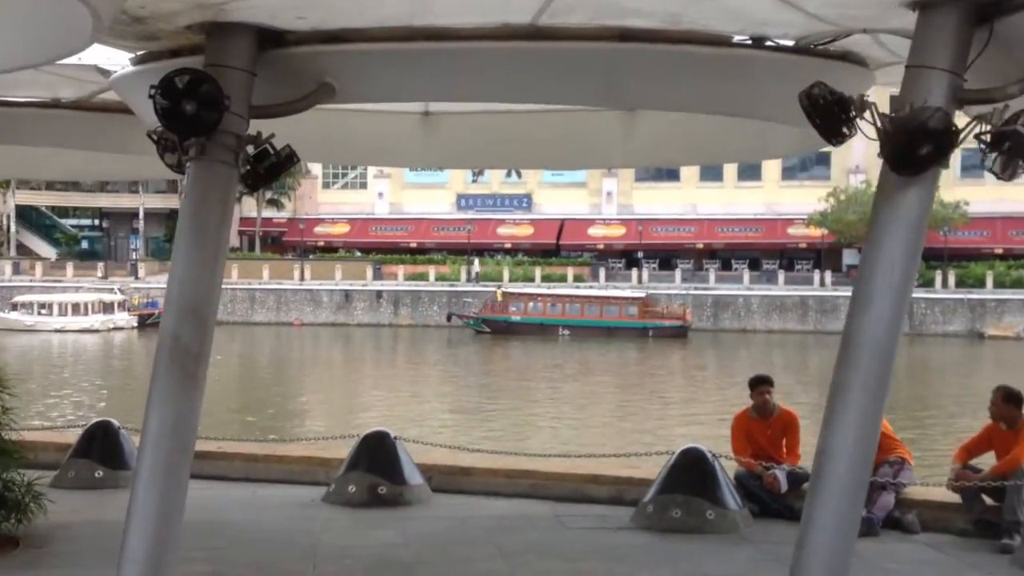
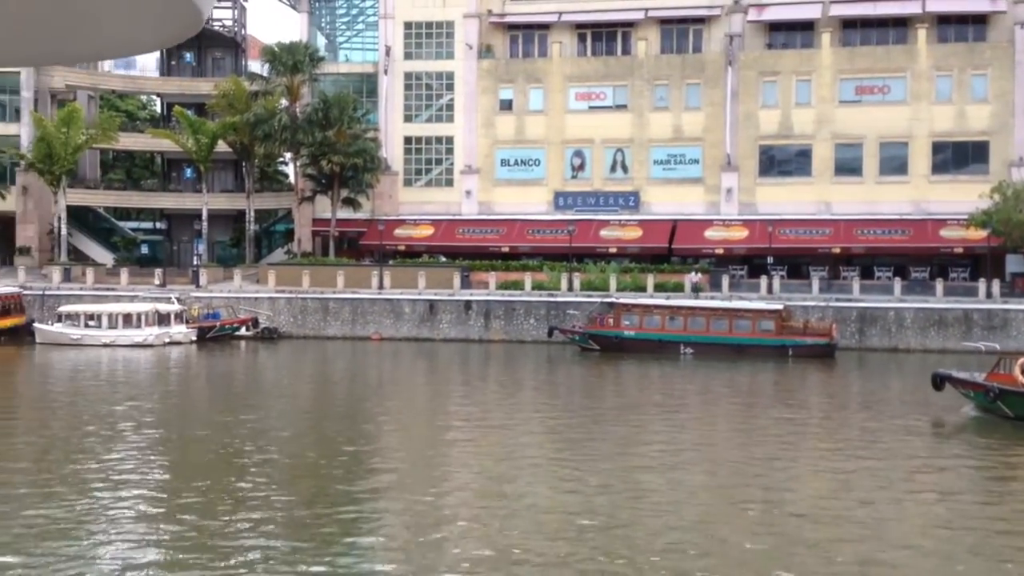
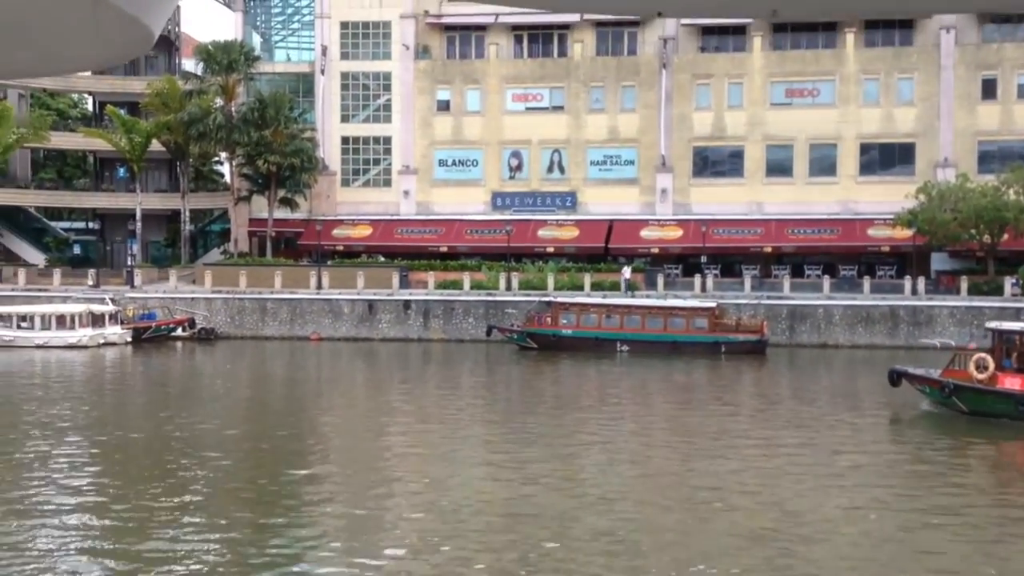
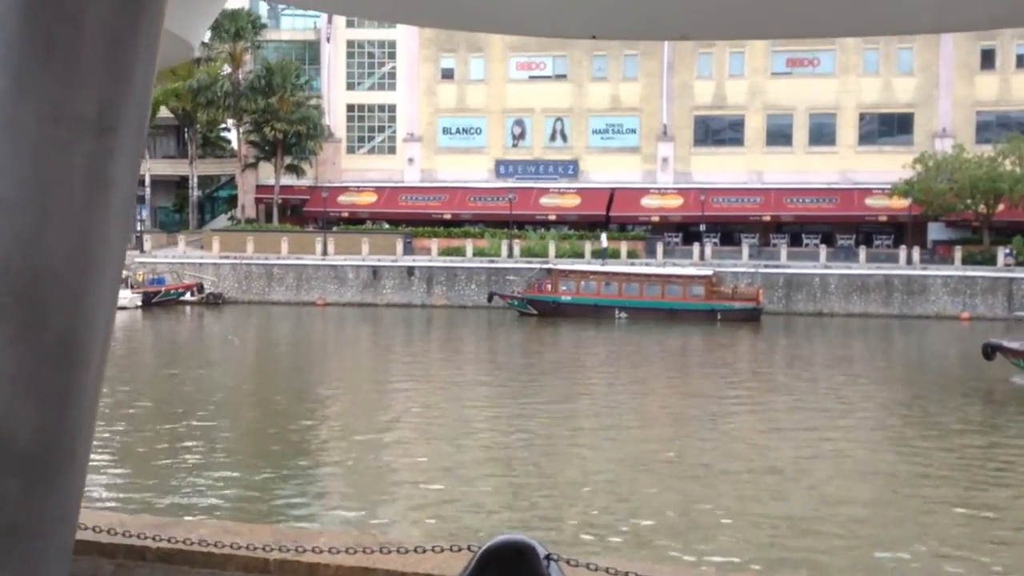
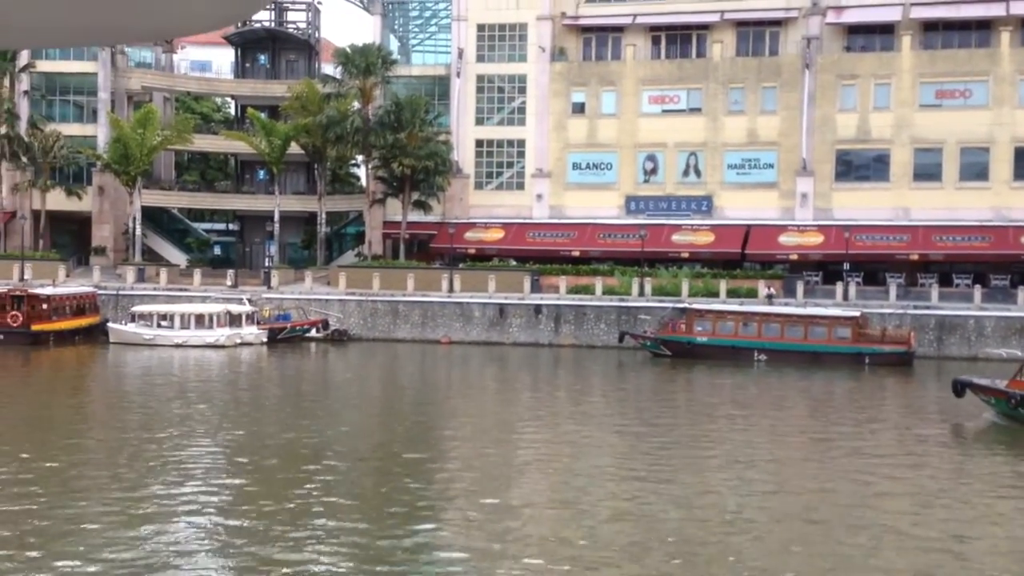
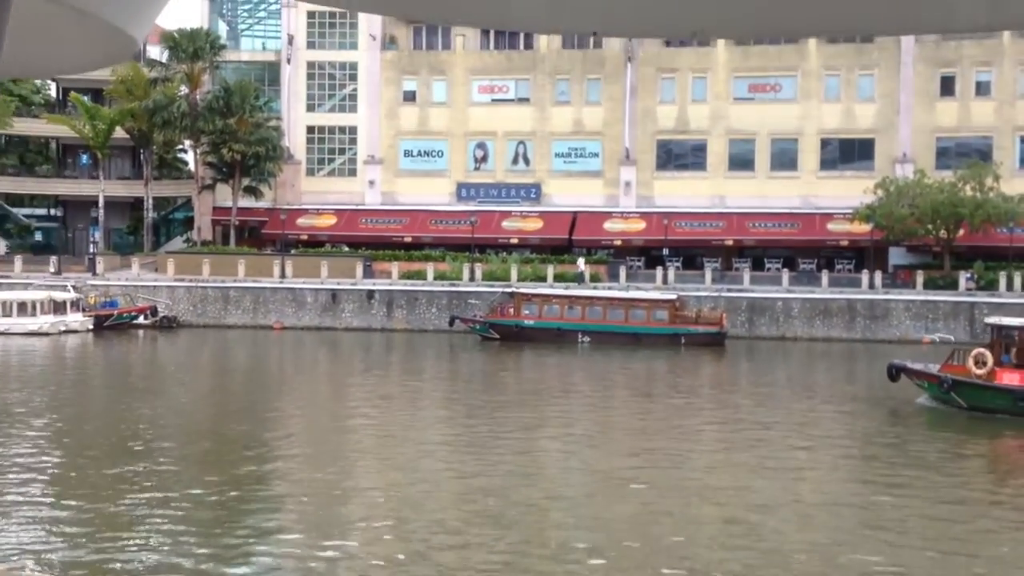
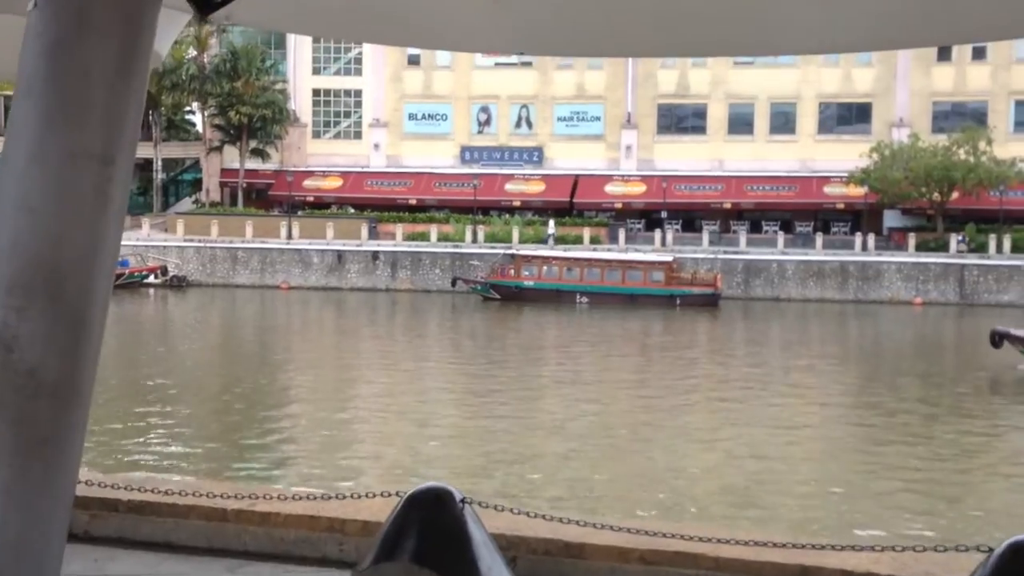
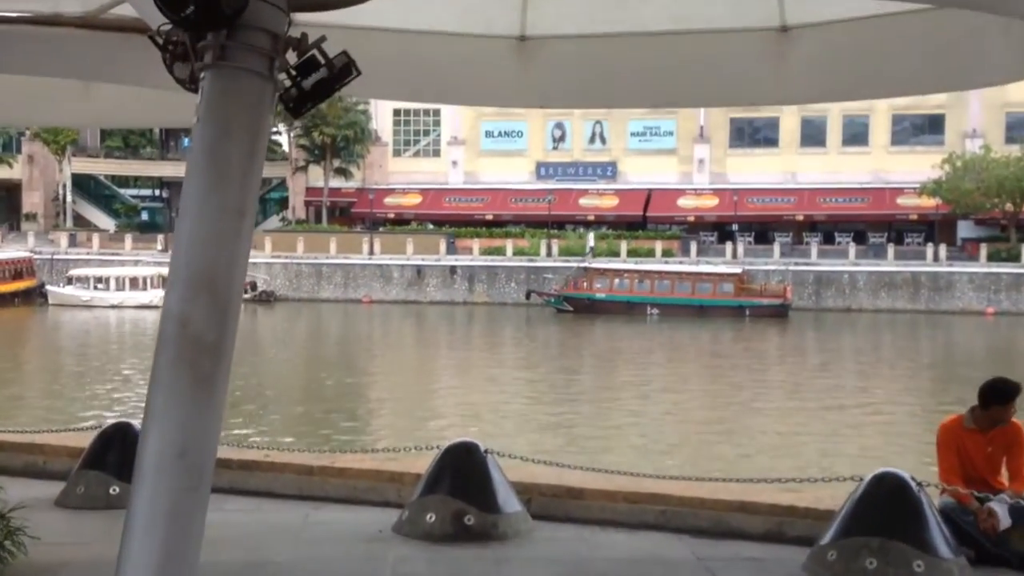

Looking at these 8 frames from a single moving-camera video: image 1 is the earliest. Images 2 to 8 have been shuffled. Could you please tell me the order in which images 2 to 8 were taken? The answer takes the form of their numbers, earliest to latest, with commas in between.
8, 7, 4, 6, 3, 2, 5
